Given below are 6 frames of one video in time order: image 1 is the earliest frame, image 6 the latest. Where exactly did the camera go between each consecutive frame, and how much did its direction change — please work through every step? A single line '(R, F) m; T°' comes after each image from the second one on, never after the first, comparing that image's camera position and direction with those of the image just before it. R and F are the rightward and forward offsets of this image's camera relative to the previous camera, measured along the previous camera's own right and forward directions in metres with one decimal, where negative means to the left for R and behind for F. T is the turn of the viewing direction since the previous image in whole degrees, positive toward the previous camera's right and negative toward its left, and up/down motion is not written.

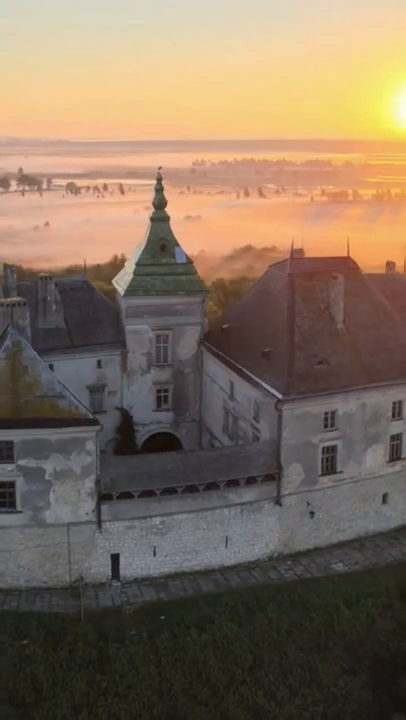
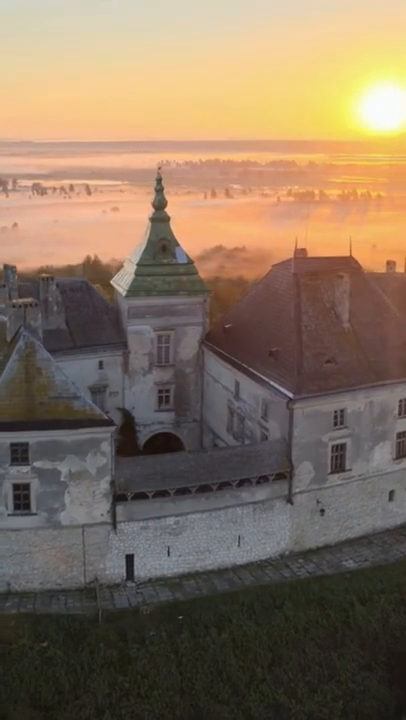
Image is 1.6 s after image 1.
(-1.4, 0.0) m; +2°
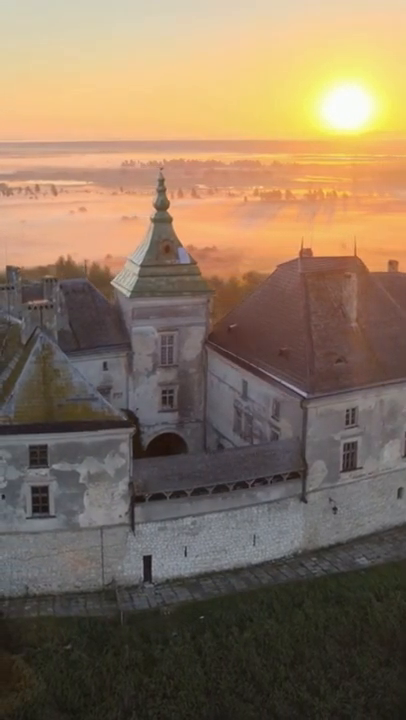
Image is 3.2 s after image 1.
(-1.5, 0.0) m; +2°
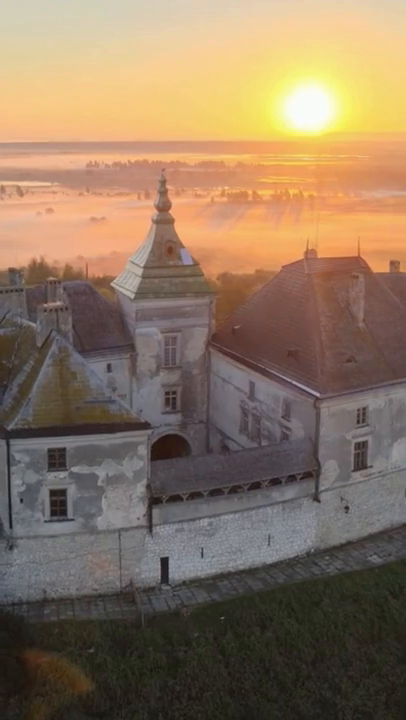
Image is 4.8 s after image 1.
(-1.5, 0.0) m; +2°
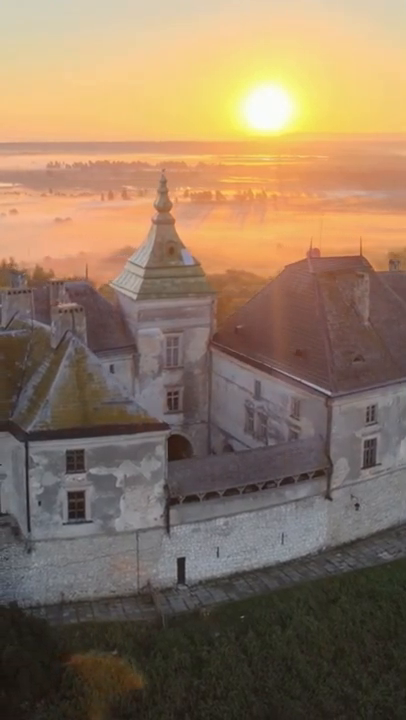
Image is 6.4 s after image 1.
(-1.6, 0.0) m; +2°
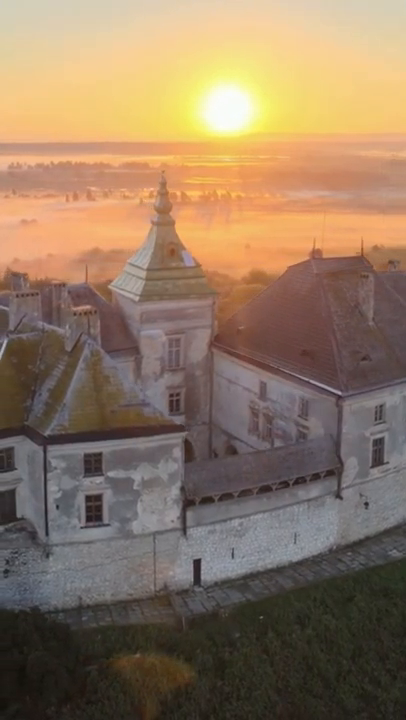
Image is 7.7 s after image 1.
(-1.5, 0.0) m; +2°
